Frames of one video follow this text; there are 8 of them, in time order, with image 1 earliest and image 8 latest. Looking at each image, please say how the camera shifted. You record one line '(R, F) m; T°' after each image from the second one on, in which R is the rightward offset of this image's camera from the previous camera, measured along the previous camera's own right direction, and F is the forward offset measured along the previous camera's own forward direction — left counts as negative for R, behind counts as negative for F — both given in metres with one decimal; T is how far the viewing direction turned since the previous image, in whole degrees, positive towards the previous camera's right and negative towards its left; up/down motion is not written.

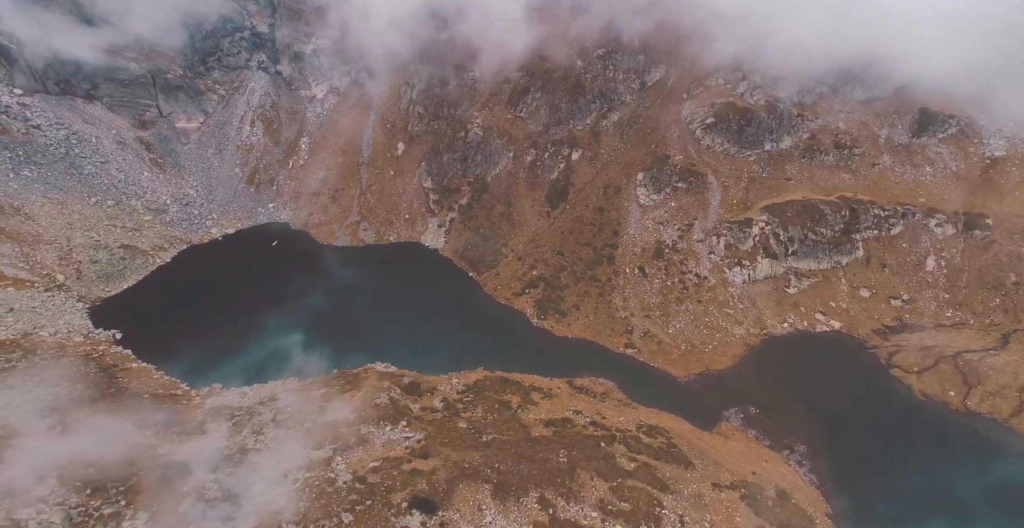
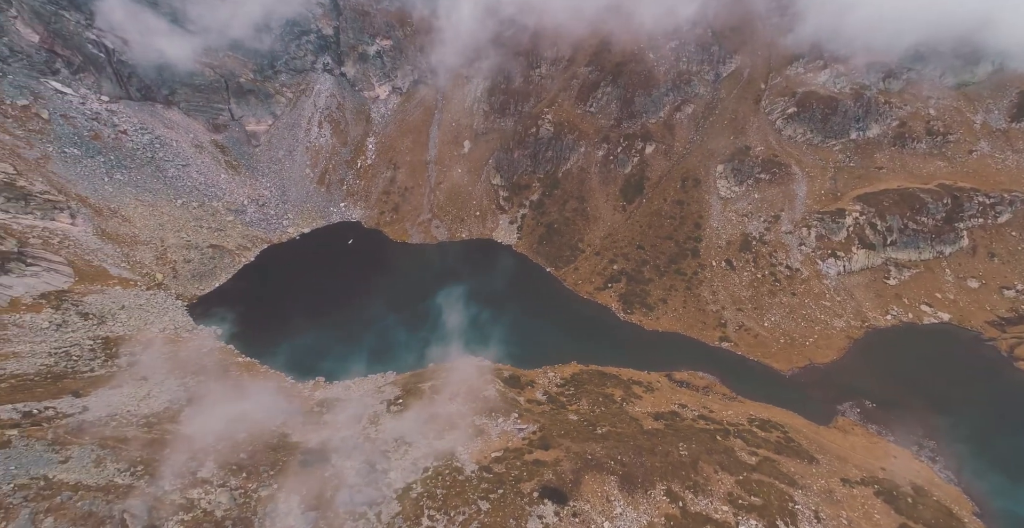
(-10.9, -0.4) m; -3°
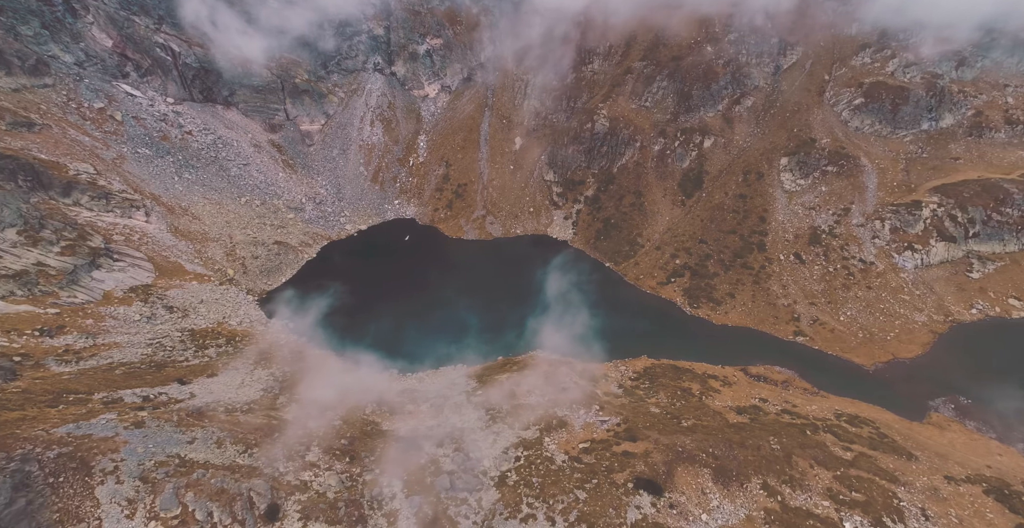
(-7.6, -0.5) m; -3°
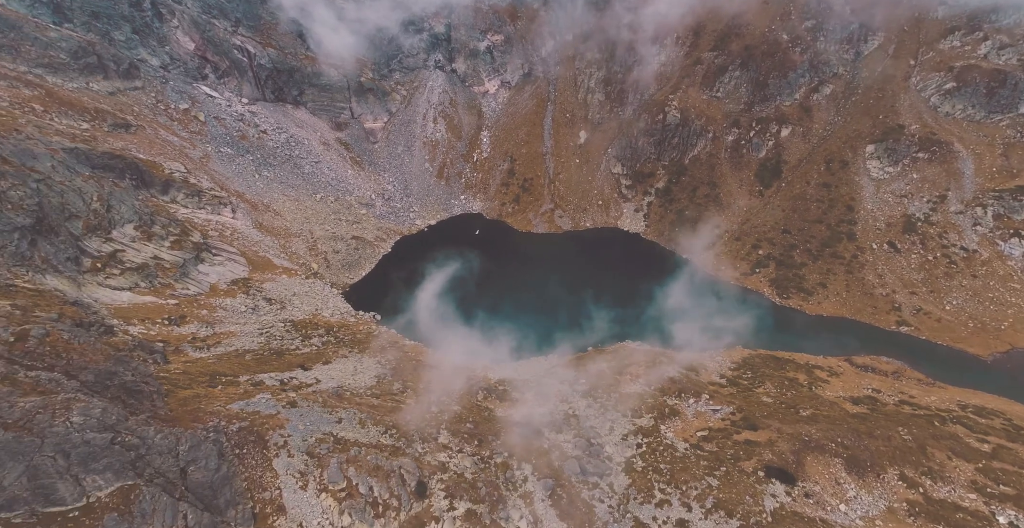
(-10.6, -0.7) m; -3°
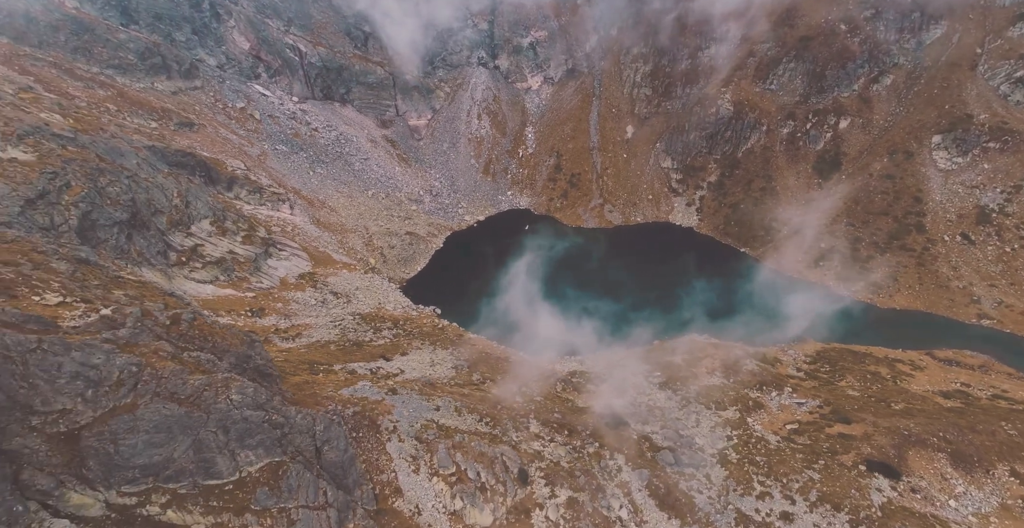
(-7.7, -0.3) m; -2°
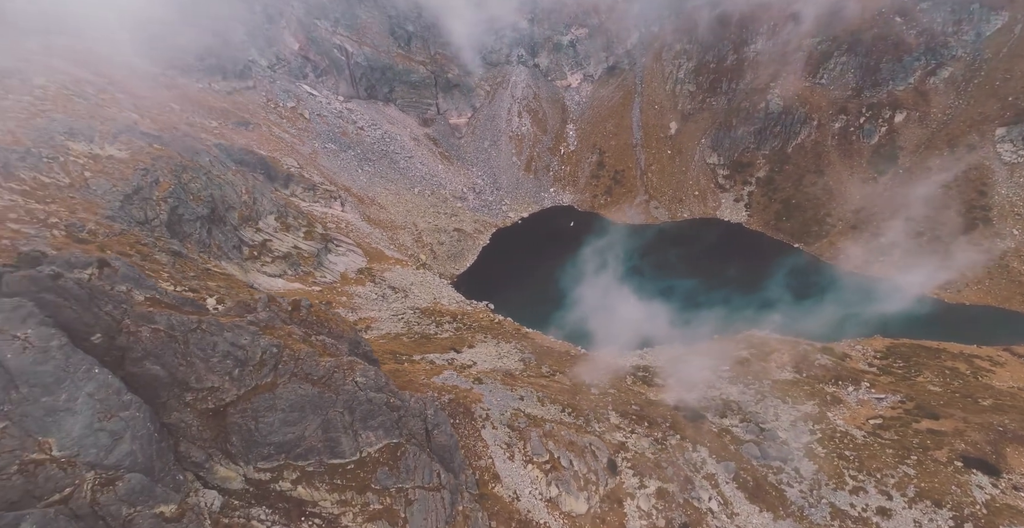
(-6.5, -0.4) m; -2°
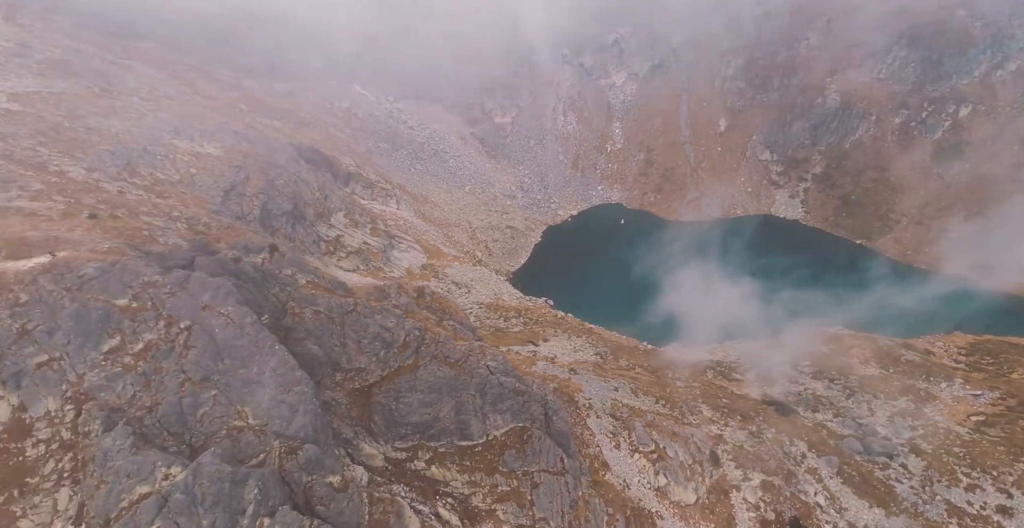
(-7.3, -0.3) m; -2°
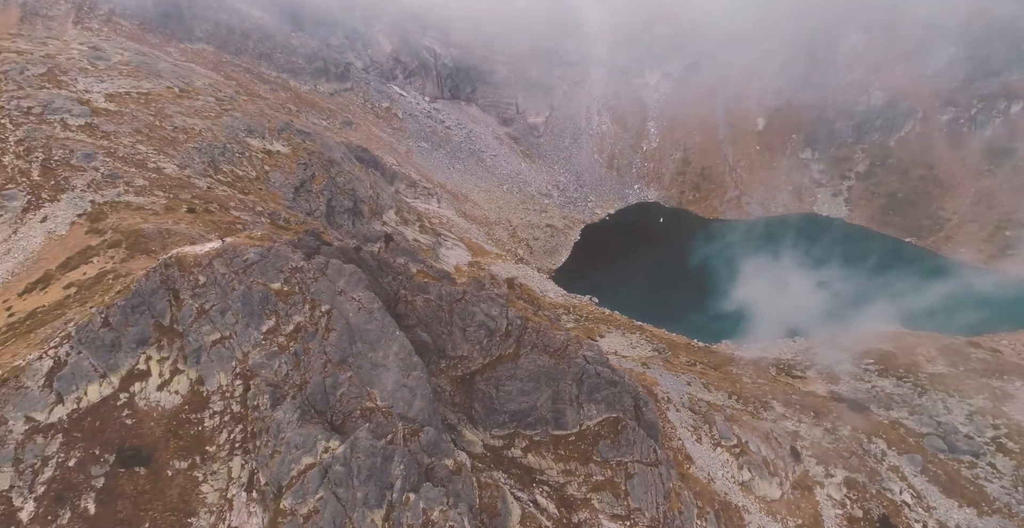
(-5.4, 0.0) m; -2°
